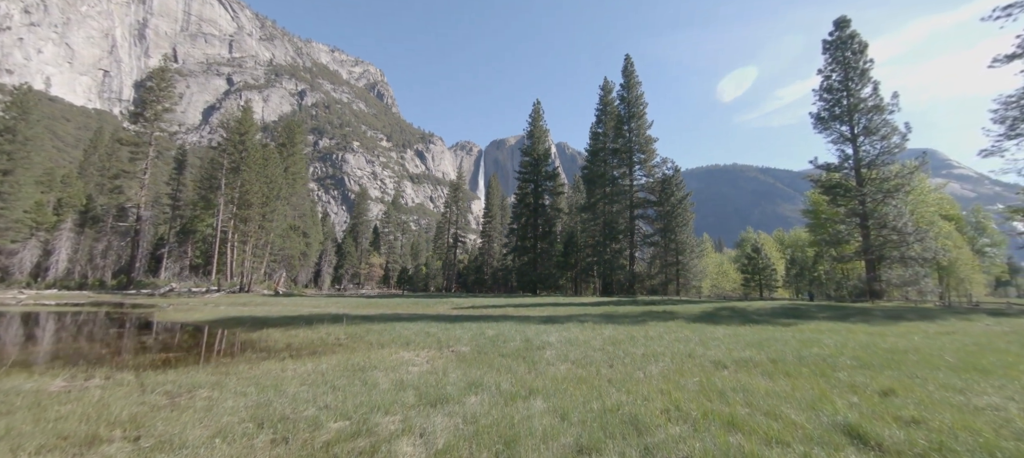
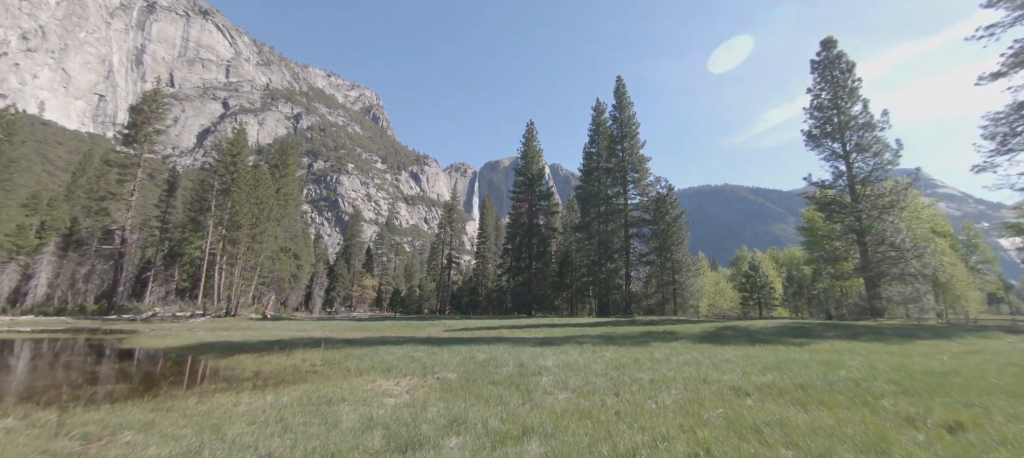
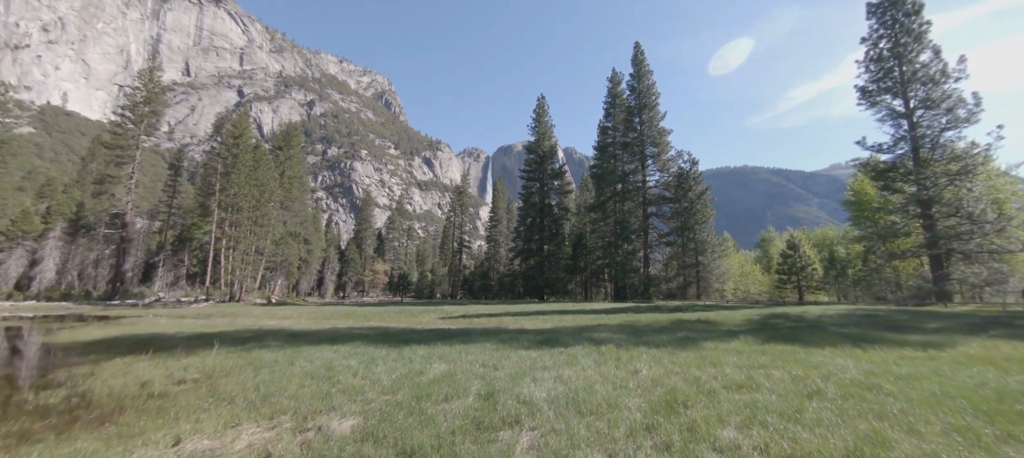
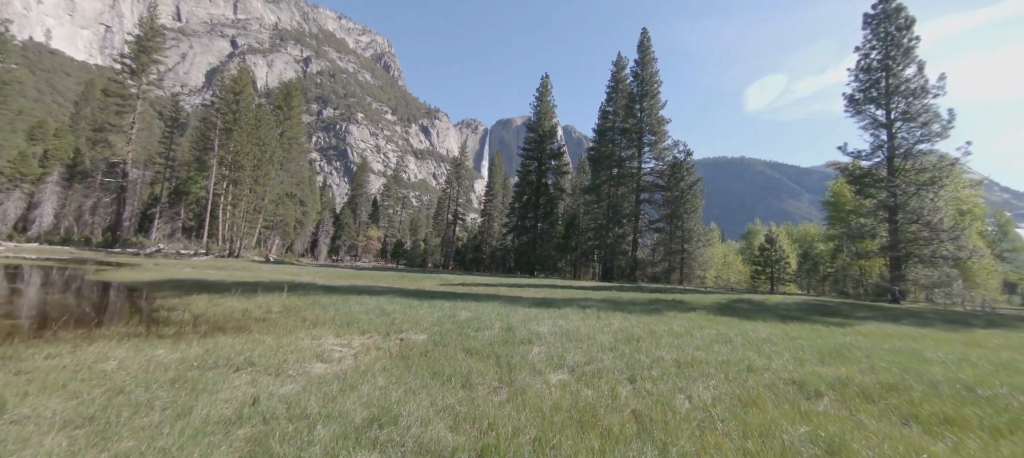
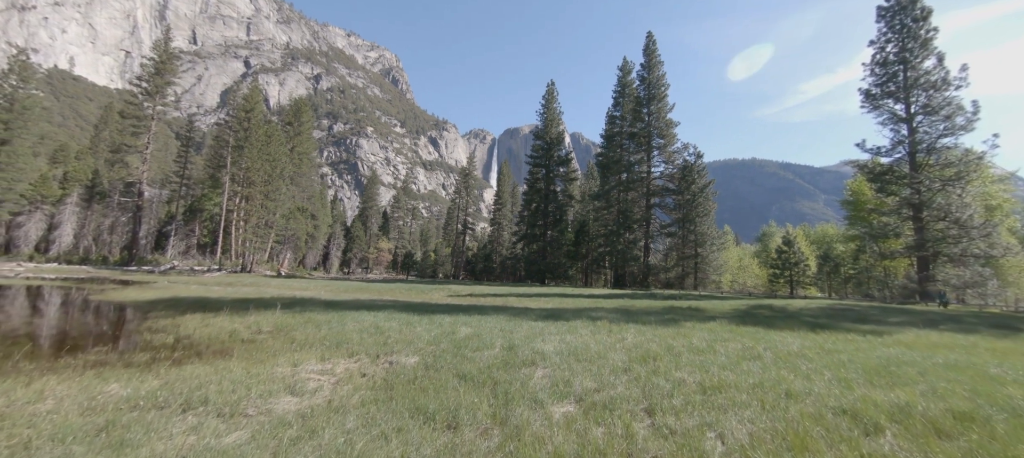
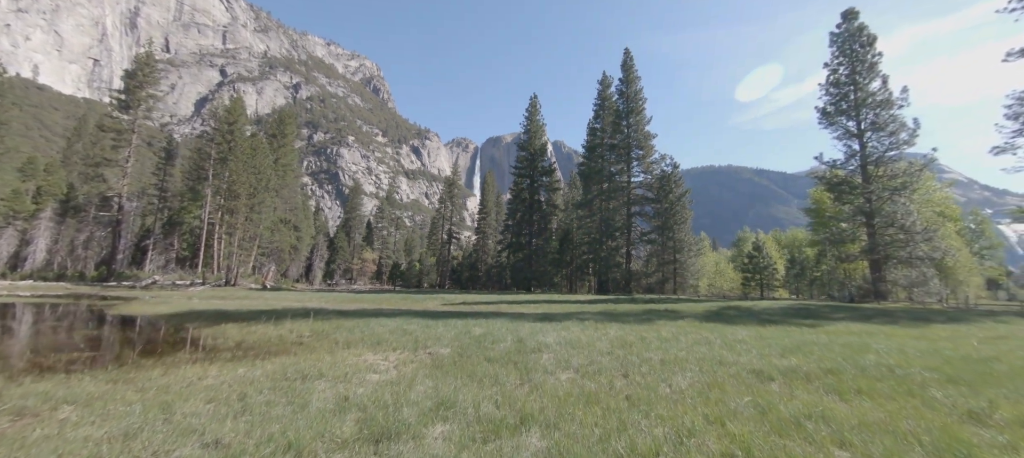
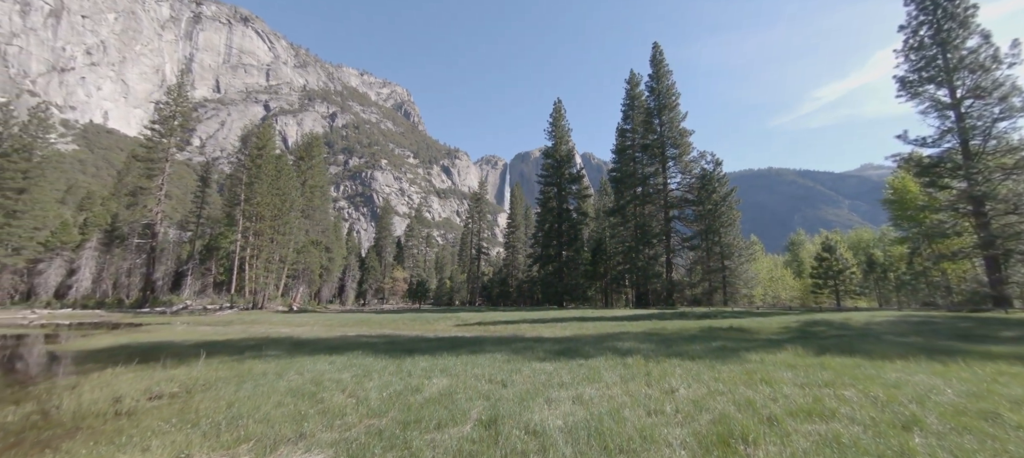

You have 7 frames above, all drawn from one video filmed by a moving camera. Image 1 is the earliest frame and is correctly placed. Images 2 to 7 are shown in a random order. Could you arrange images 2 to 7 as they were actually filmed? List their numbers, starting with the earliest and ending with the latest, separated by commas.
2, 6, 4, 5, 3, 7
